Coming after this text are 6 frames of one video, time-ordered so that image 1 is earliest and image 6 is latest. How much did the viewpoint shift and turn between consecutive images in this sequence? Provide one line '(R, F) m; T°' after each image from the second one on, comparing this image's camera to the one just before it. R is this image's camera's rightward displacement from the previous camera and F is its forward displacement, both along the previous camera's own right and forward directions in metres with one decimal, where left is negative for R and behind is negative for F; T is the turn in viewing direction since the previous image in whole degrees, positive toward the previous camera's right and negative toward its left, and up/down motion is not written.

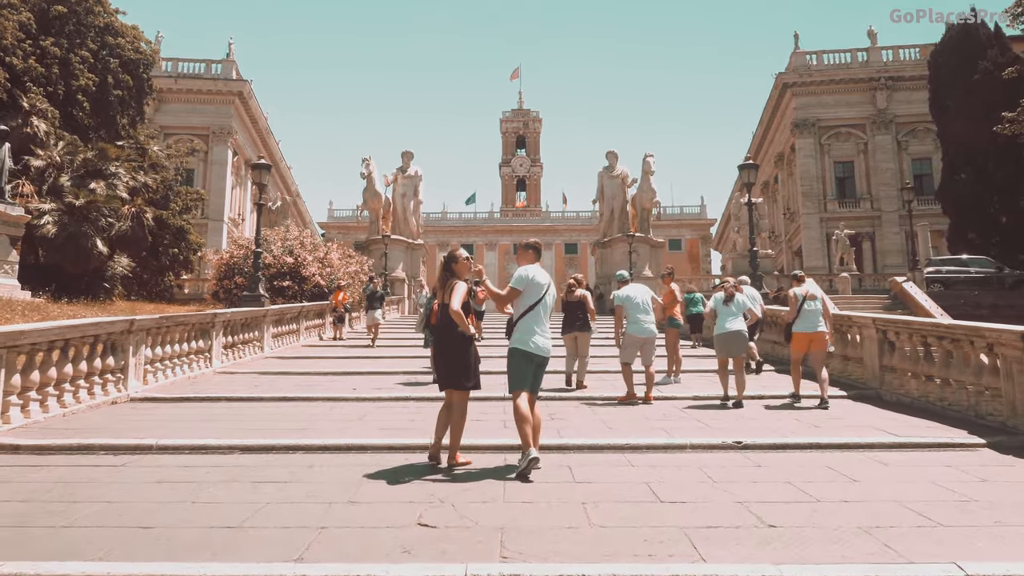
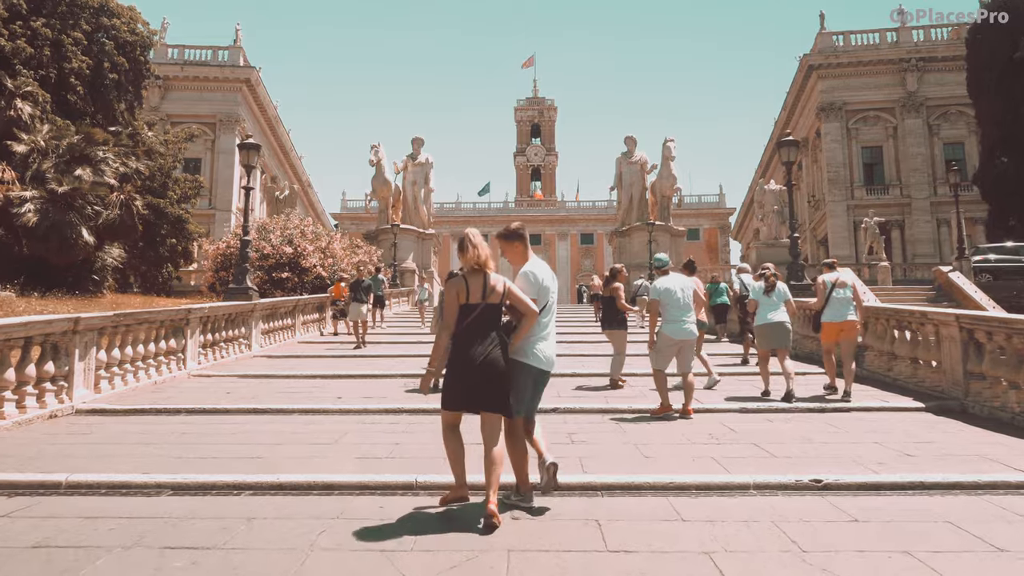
(0.0, +1.2) m; -1°
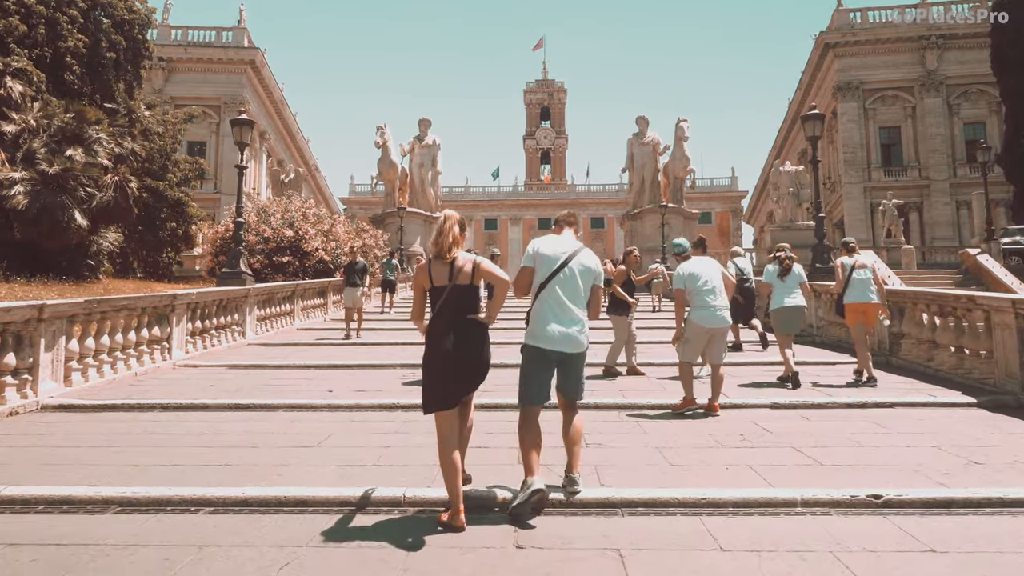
(0.0, +0.6) m; -1°
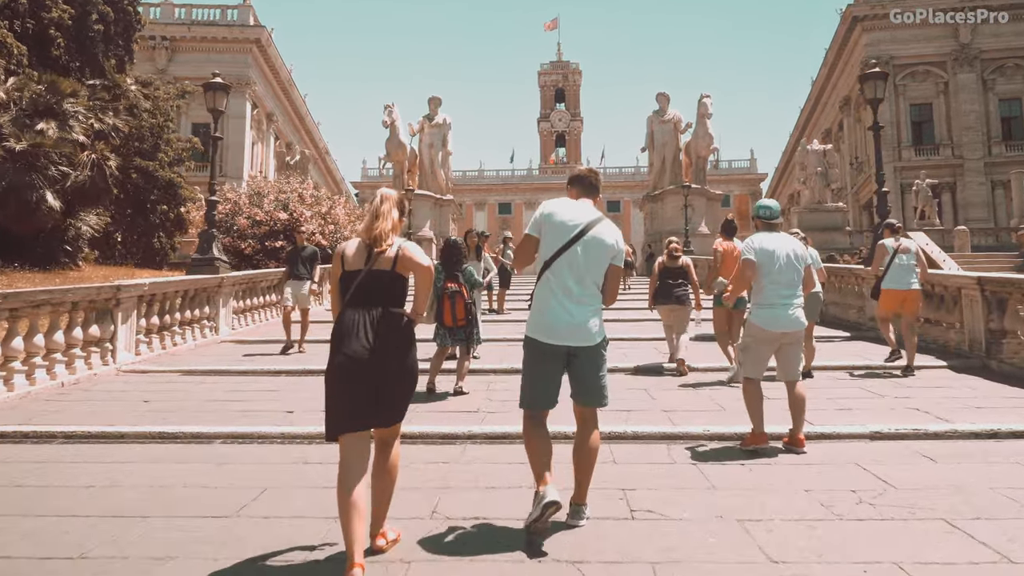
(0.0, +1.5) m; -1°
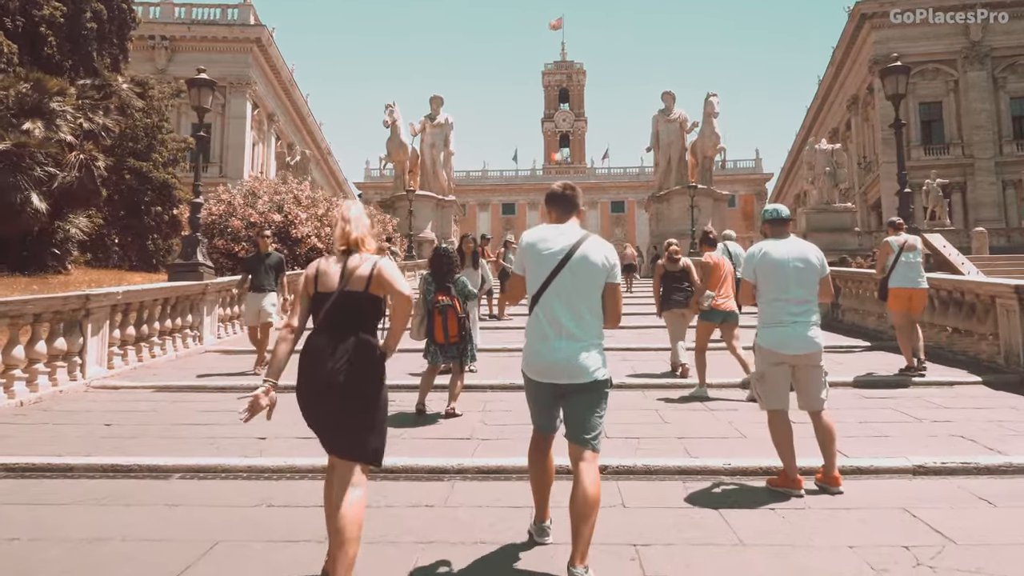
(0.0, +0.5) m; 0°
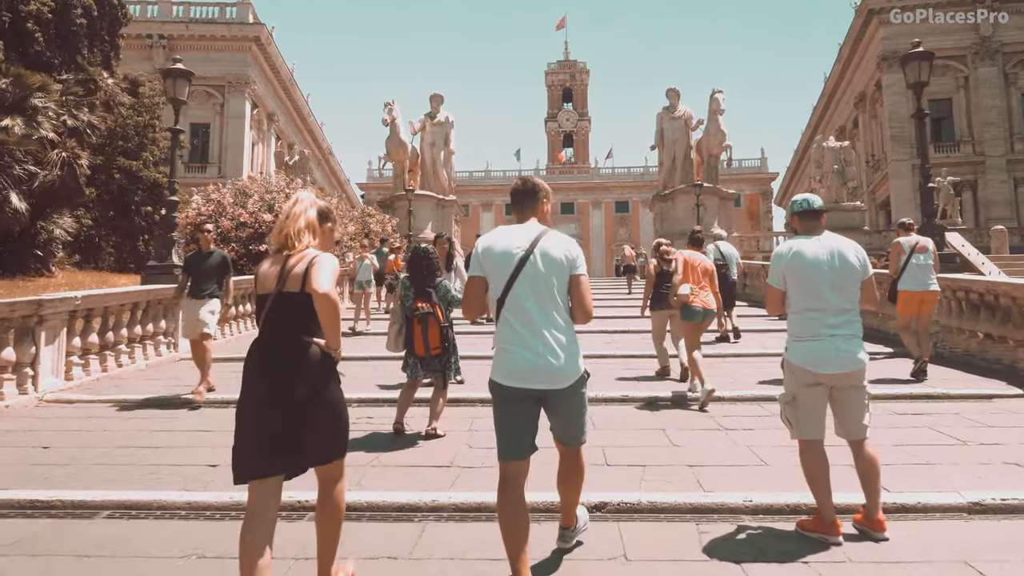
(+0.1, +0.6) m; 0°
